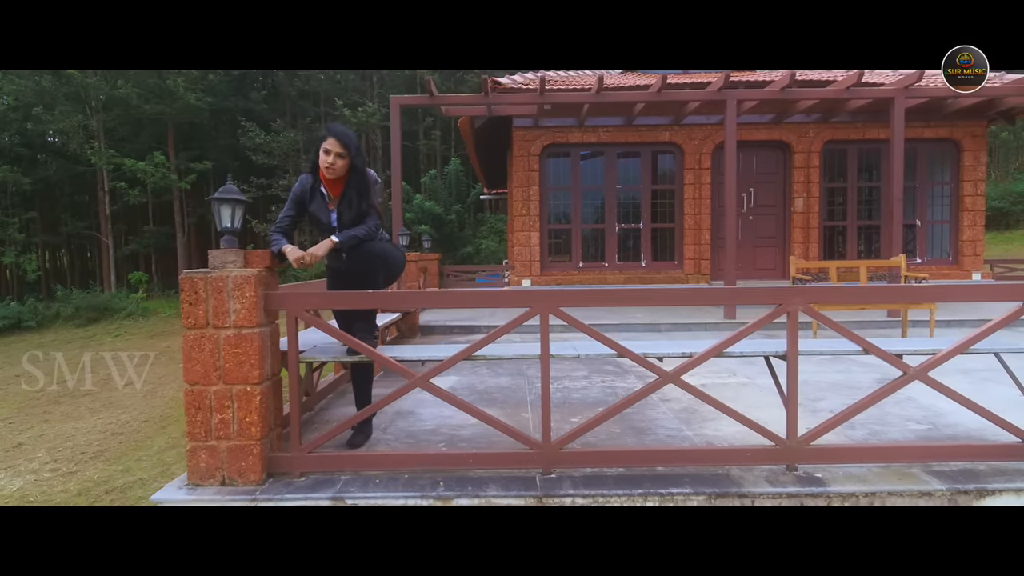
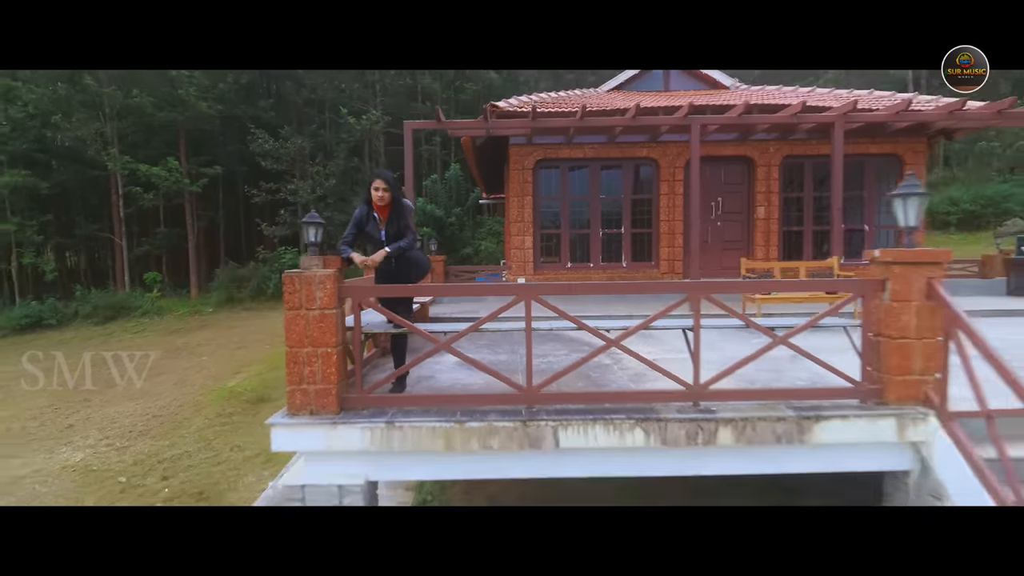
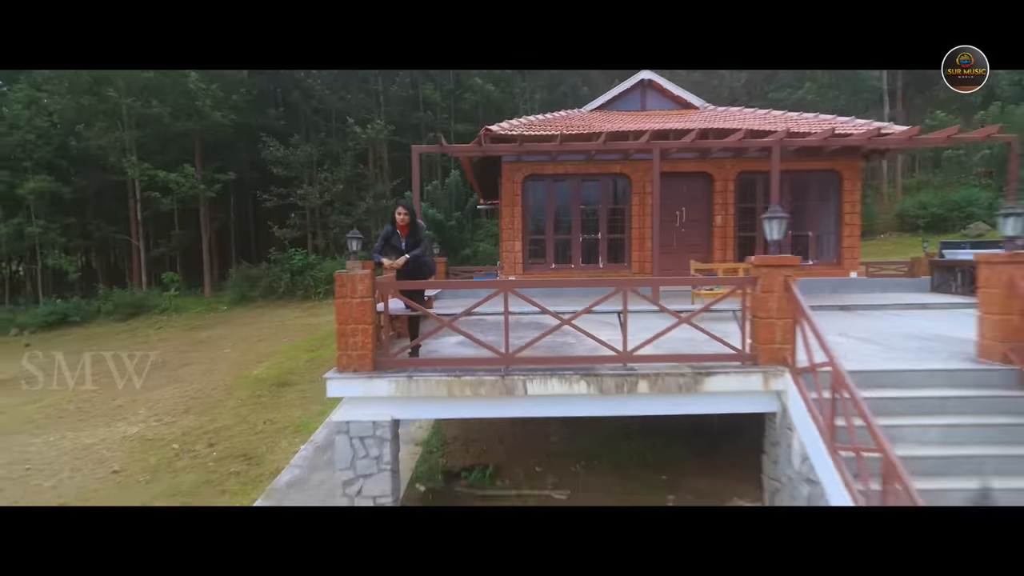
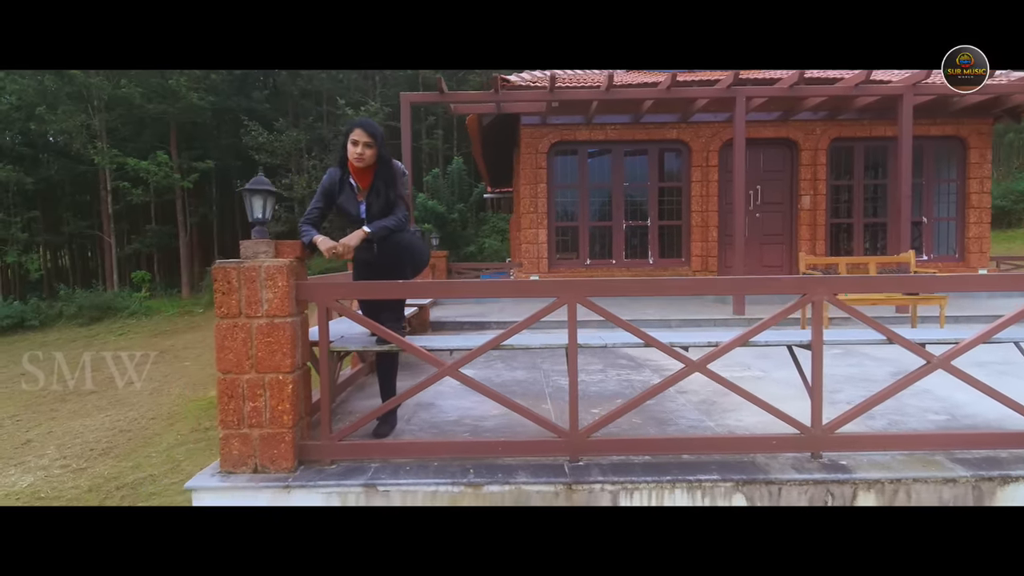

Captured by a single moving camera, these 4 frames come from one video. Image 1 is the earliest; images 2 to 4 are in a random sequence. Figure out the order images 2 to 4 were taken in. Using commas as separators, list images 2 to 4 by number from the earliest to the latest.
4, 2, 3
